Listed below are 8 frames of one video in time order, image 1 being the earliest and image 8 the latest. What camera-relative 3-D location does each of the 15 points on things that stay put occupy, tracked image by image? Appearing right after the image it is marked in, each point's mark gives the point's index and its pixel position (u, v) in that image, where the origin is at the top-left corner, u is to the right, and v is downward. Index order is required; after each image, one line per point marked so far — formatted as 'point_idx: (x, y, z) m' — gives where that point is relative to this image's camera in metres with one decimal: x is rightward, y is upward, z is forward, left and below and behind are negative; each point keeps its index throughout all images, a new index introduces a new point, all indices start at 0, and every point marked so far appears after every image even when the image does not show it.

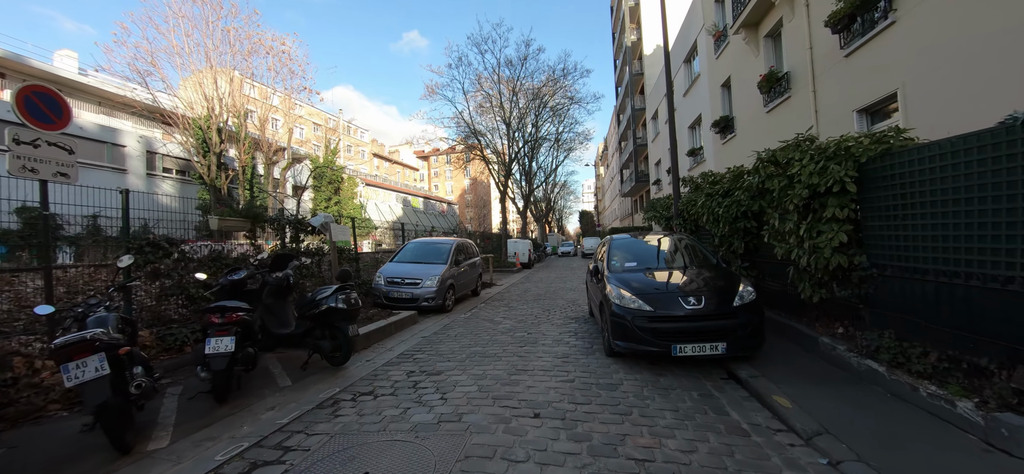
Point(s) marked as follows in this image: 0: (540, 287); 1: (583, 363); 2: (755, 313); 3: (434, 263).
0: (+1.0, -1.8, +14.5) m
1: (+0.9, -1.6, +5.0) m
2: (+3.0, -0.9, +4.7) m
3: (-2.0, -0.7, +9.9) m
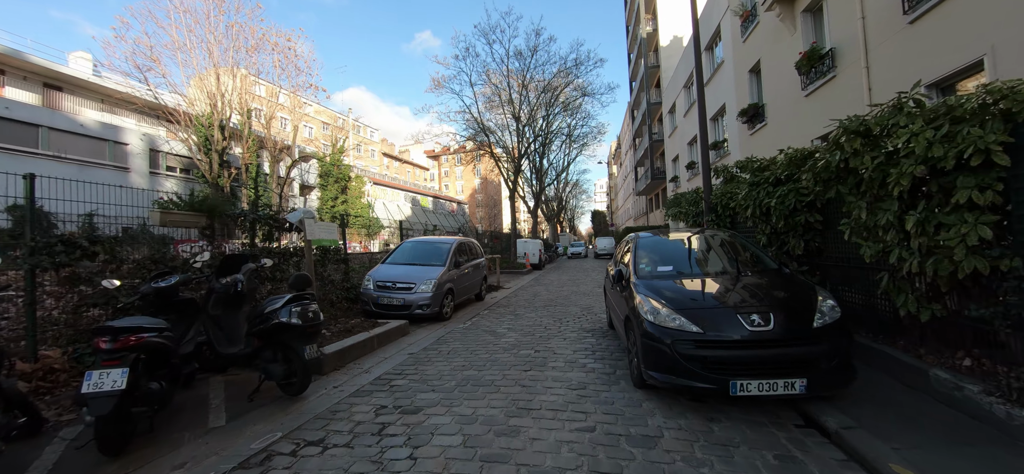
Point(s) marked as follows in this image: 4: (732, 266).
0: (+1.3, -1.8, +13.3) m
1: (+0.9, -1.6, +3.8) m
2: (+3.0, -0.9, +3.4) m
3: (-1.8, -0.6, +8.8) m
4: (+2.8, -0.4, +5.0) m
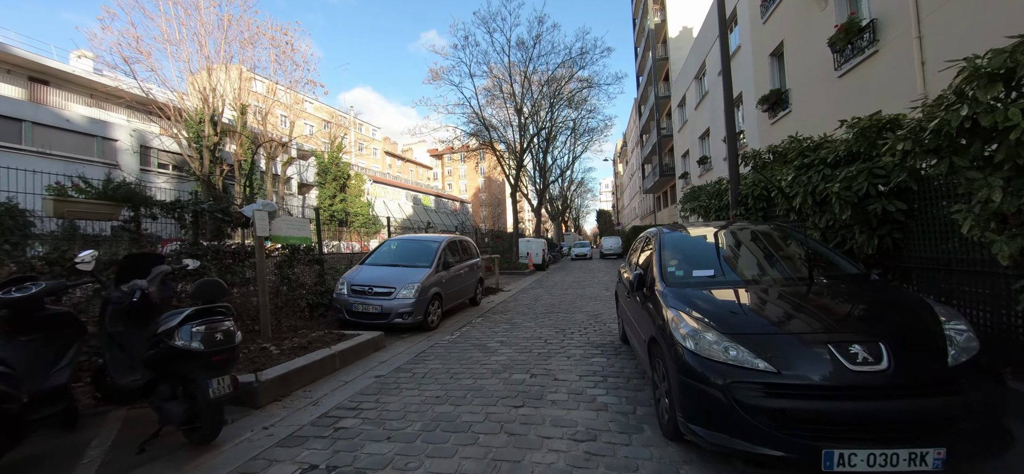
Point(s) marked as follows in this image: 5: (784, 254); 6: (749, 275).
0: (+1.3, -1.7, +12.1) m
1: (+0.8, -1.5, +2.7) m
2: (+2.8, -0.8, +2.3) m
3: (-1.9, -0.6, +7.7) m
4: (+2.6, -0.3, +3.8) m
5: (+2.8, -0.2, +4.1) m
6: (+2.3, -0.4, +3.7) m
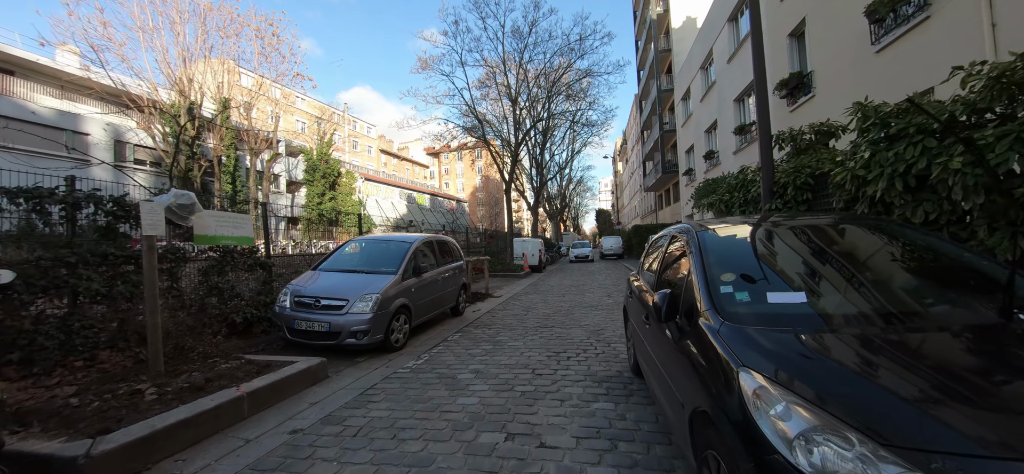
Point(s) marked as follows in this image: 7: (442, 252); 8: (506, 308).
0: (+1.0, -1.7, +10.8) m
1: (+0.5, -1.5, +1.3) m
2: (+2.6, -0.8, +0.9) m
3: (-2.2, -0.6, +6.3) m
4: (+2.4, -0.3, +2.5) m
5: (+2.6, -0.2, +2.7) m
6: (+2.0, -0.4, +2.4) m
7: (-1.5, -0.3, +8.4) m
8: (-0.1, -1.8, +9.7) m
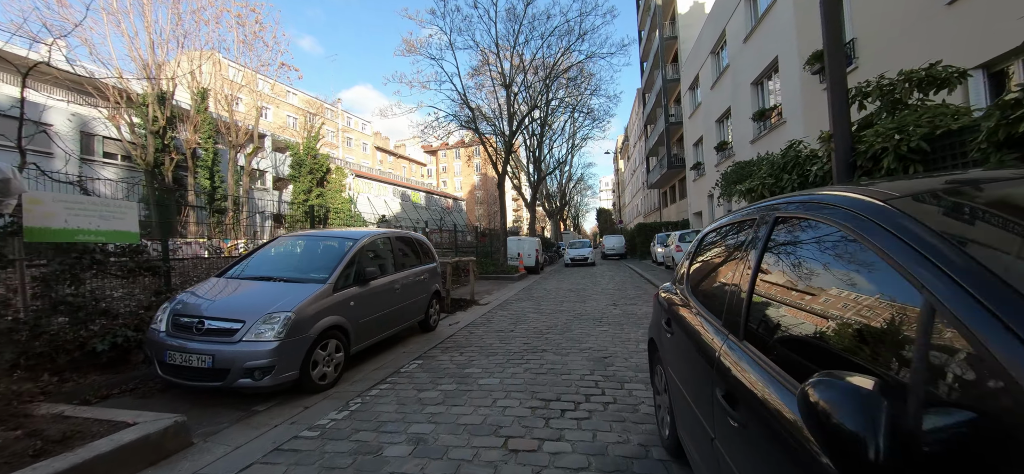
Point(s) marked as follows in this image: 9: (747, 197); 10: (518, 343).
0: (+0.7, -1.6, +9.1) m
1: (+0.2, -1.5, -0.4) m
2: (+2.3, -0.8, -0.8) m
3: (-2.5, -0.5, +4.6) m
4: (+2.1, -0.2, +0.8) m
5: (+2.3, -0.1, +1.0) m
6: (+1.7, -0.3, +0.7) m
7: (-1.8, -0.3, +6.7) m
8: (-0.4, -1.7, +8.0) m
9: (+3.7, +0.6, +6.1) m
10: (+0.1, -1.6, +5.8) m
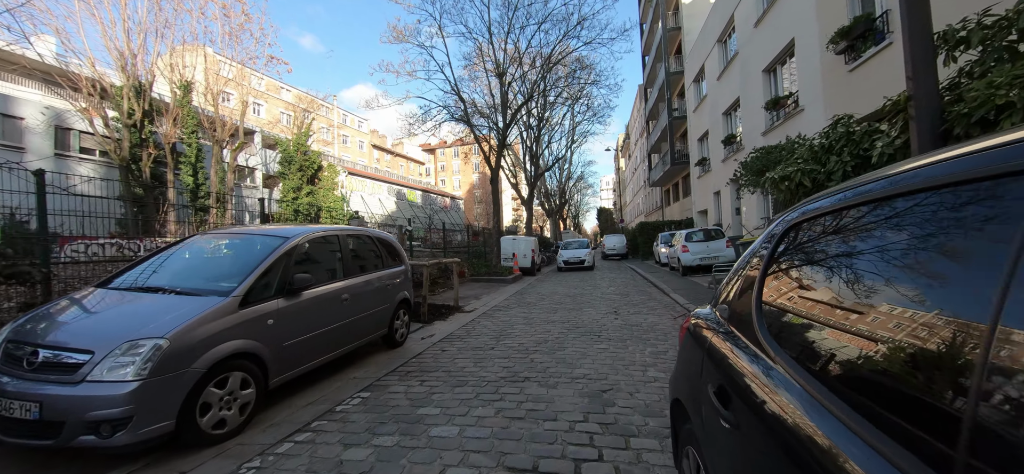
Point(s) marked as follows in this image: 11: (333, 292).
0: (+0.4, -1.6, +7.9) m
1: (-0.1, -1.5, -1.5) m
2: (+2.0, -0.7, -1.9) m
3: (-2.8, -0.5, +3.5) m
4: (+1.8, -0.2, -0.4) m
5: (+2.0, -0.1, -0.2) m
6: (+1.4, -0.3, -0.5) m
7: (-2.1, -0.2, +5.6) m
8: (-0.7, -1.7, +6.9) m
9: (+3.4, +0.6, +4.9) m
10: (-0.2, -1.6, +4.6) m
11: (-2.1, -0.6, +4.5) m
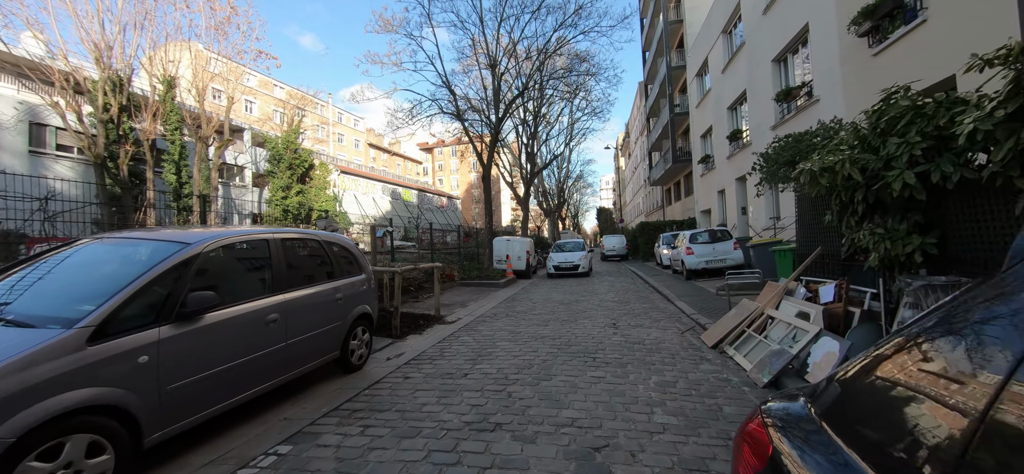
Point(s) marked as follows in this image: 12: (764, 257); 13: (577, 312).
0: (+0.2, -1.7, +7.0) m
1: (-0.4, -1.5, -2.4) m
2: (+1.7, -0.8, -2.9) m
3: (-3.0, -0.5, +2.6) m
4: (+1.5, -0.3, -1.3) m
5: (+1.7, -0.1, -1.1) m
6: (+1.1, -0.3, -1.4) m
7: (-2.4, -0.3, +4.6) m
8: (-1.0, -1.7, +5.9) m
9: (+3.1, +0.6, +4.0) m
10: (-0.5, -1.6, +3.7) m
11: (-2.3, -0.7, +3.6) m
12: (+6.4, -0.5, +9.9) m
13: (+1.4, -1.6, +8.2) m
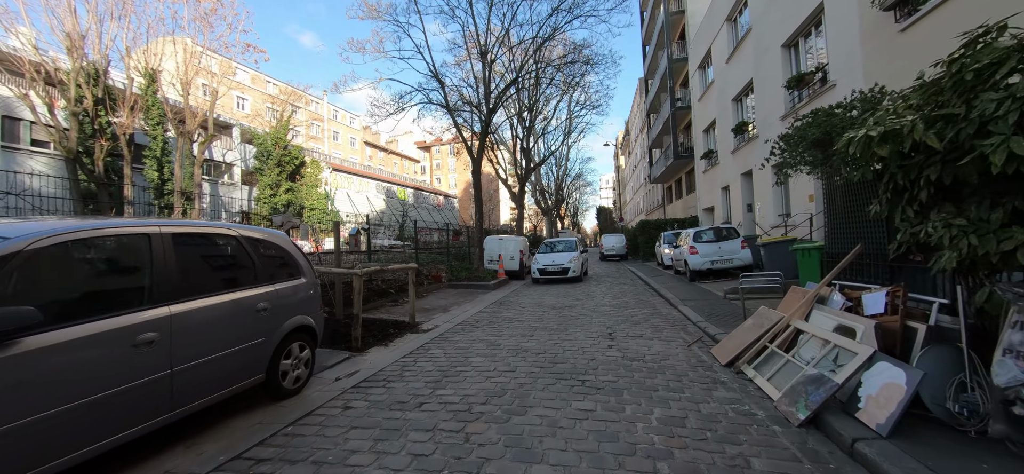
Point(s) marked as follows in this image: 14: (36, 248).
0: (-0.2, -1.6, +6.1) m
1: (-0.7, -1.5, -3.4) m
2: (+1.4, -0.7, -3.8) m
3: (-3.3, -0.5, +1.6) m
4: (+1.2, -0.2, -2.2) m
5: (+1.4, -0.1, -2.0) m
6: (+0.8, -0.3, -2.3) m
7: (-2.7, -0.2, +3.7) m
8: (-1.3, -1.7, +5.0) m
9: (+2.8, +0.7, +3.1) m
10: (-0.8, -1.6, +2.8) m
11: (-2.7, -0.6, +2.6) m
12: (+6.1, -0.5, +8.9) m
13: (+1.1, -1.5, +7.3) m
14: (-3.0, 0.0, +2.6) m
